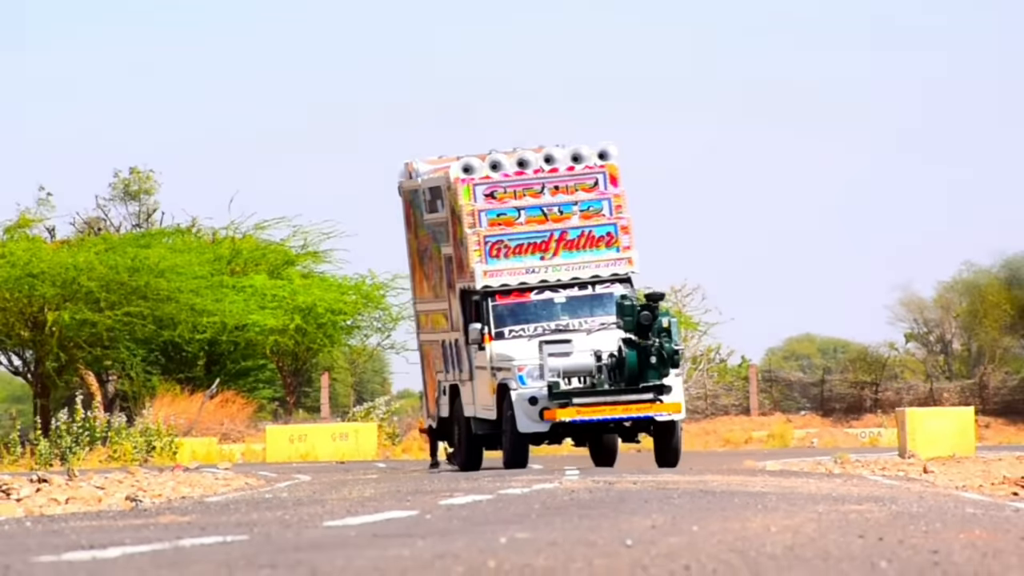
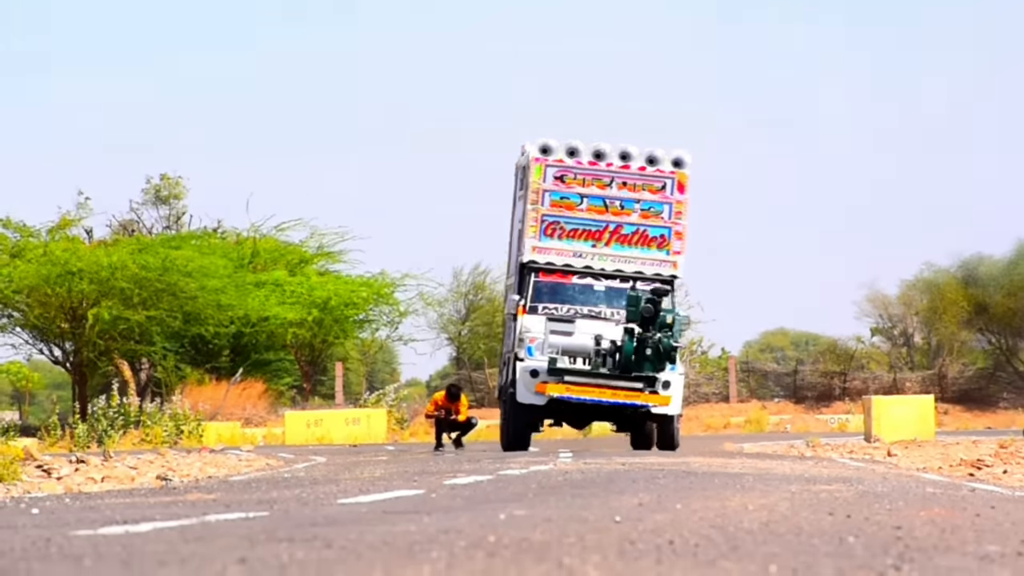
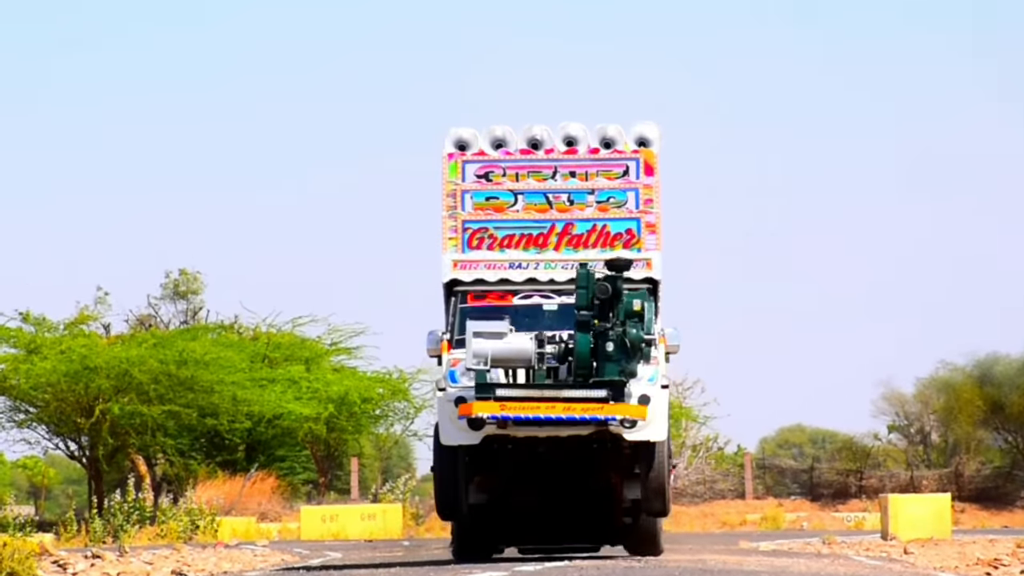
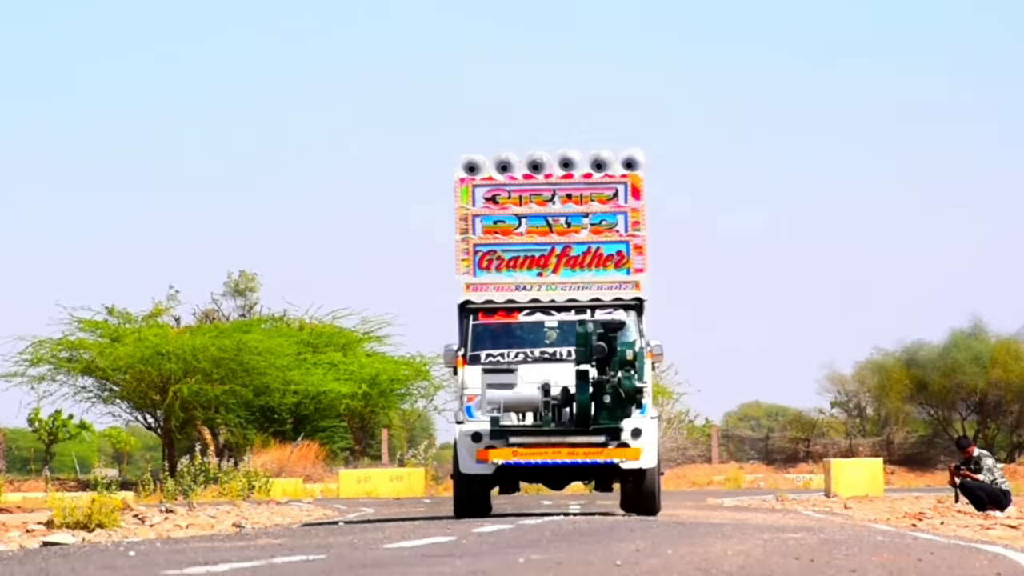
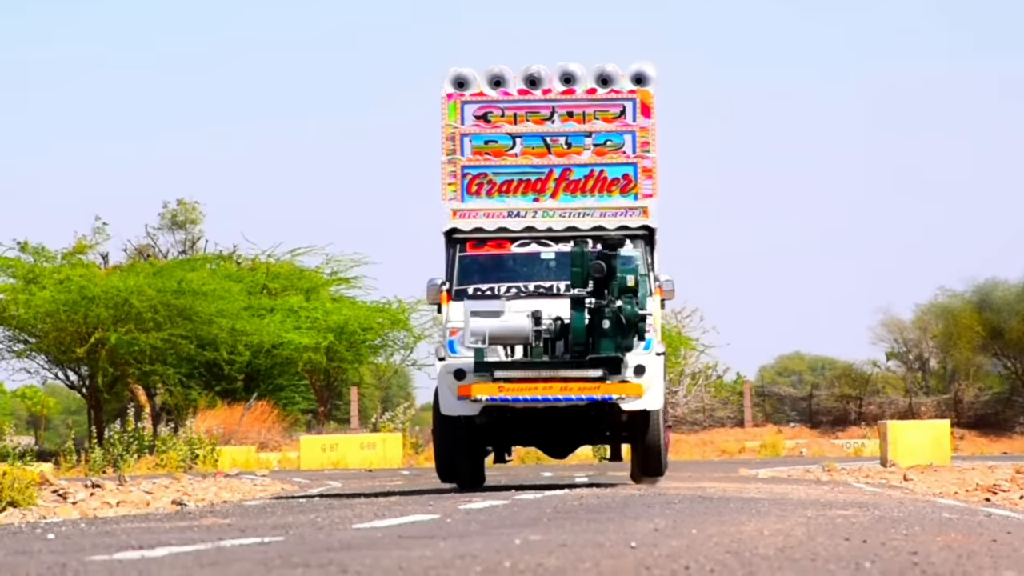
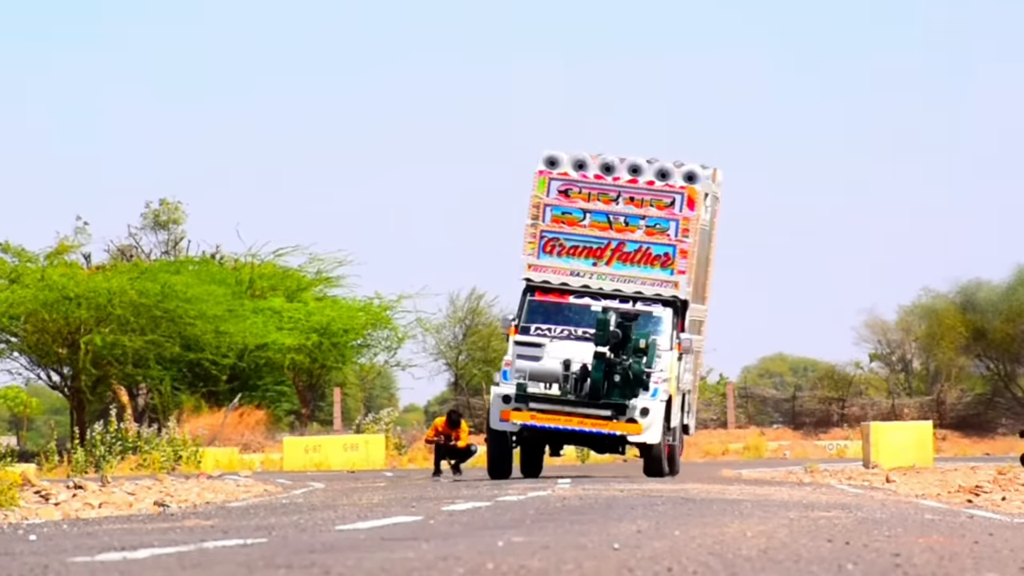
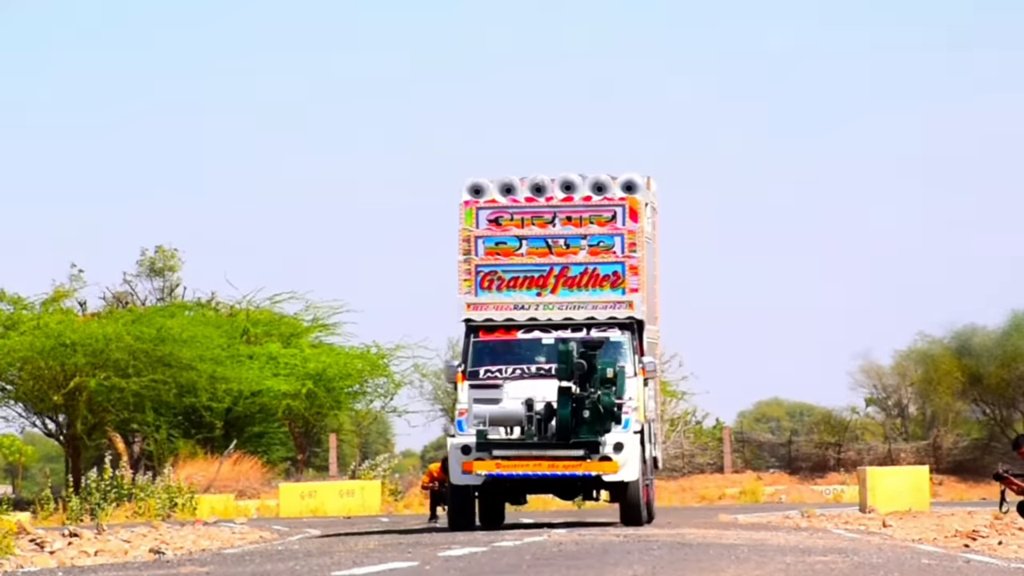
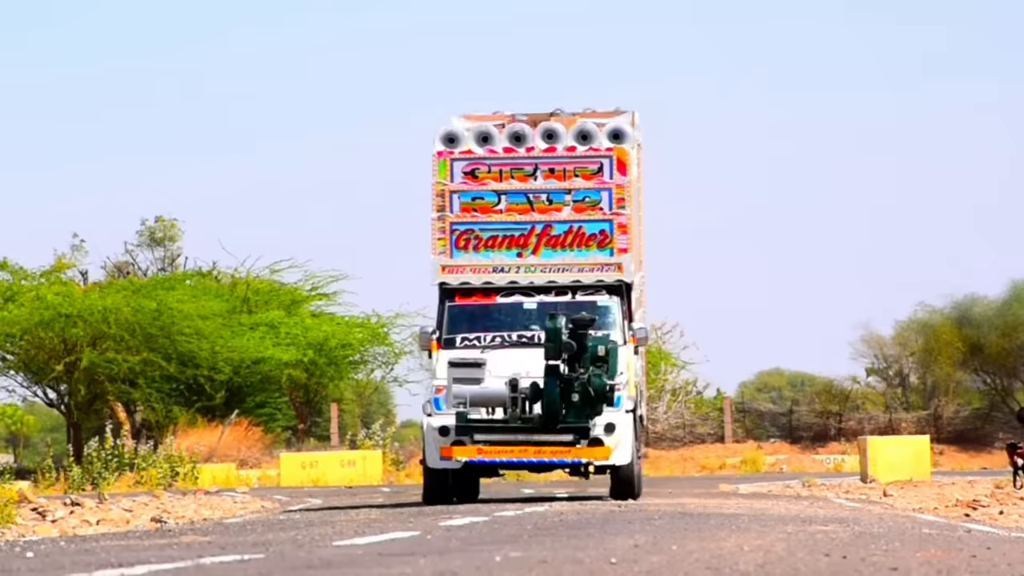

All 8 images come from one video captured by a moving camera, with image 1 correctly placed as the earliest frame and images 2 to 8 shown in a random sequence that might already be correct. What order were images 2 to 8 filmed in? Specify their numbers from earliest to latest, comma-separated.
2, 6, 7, 8, 5, 3, 4
